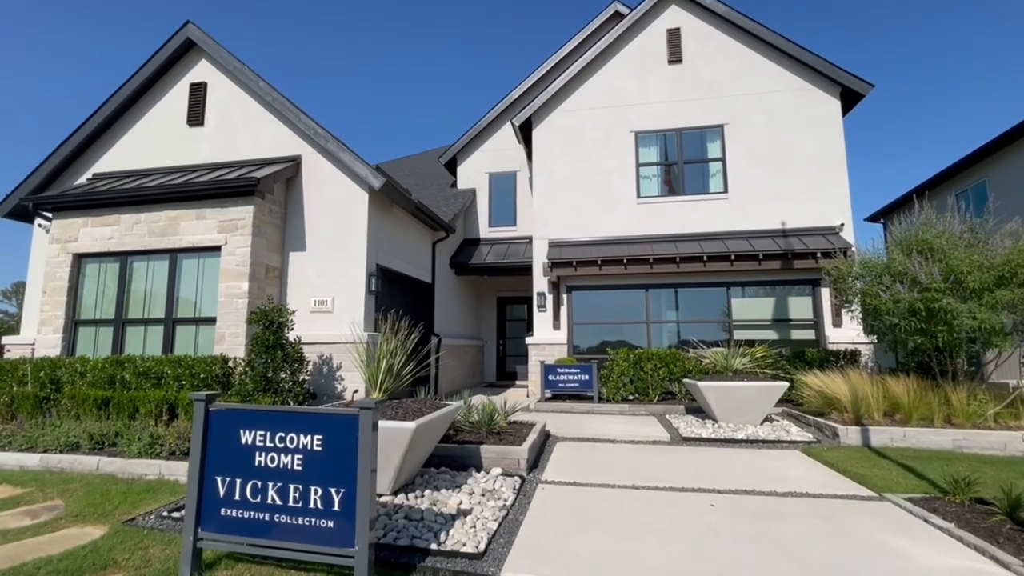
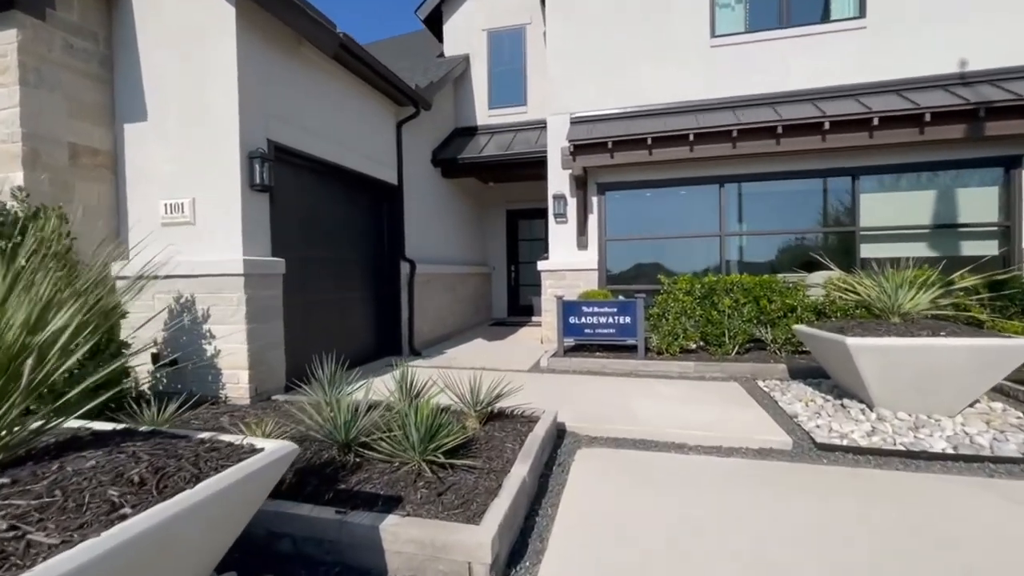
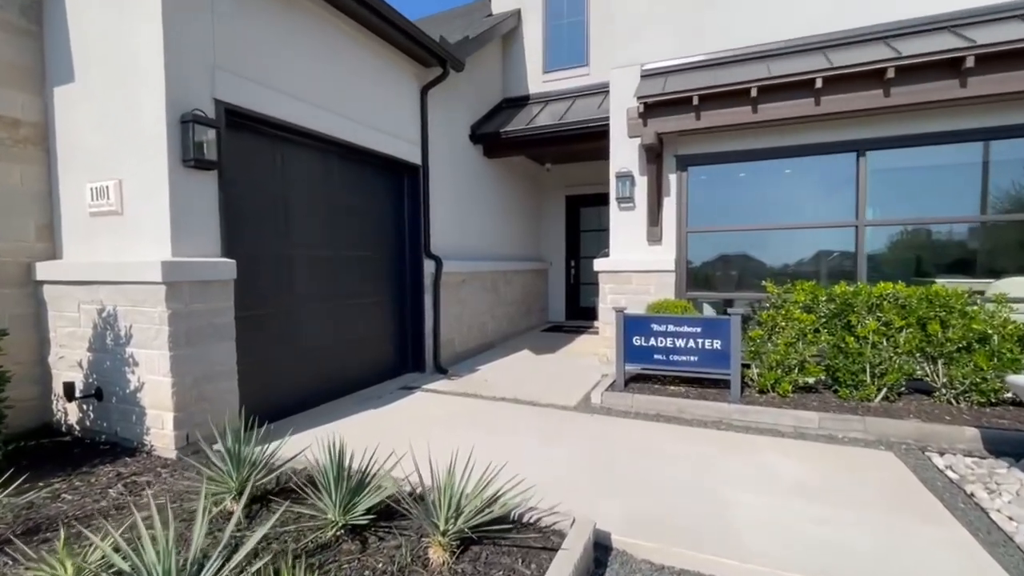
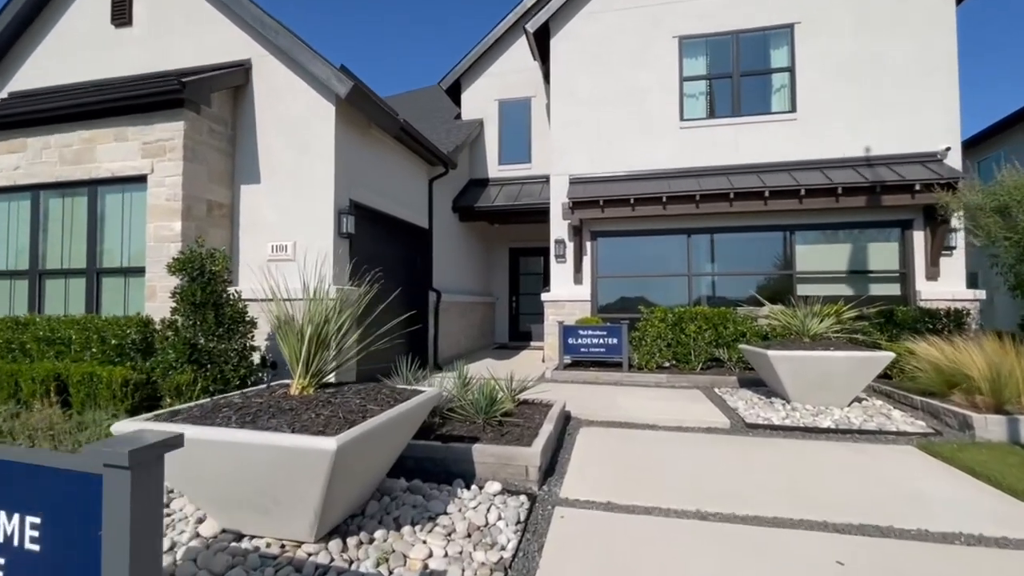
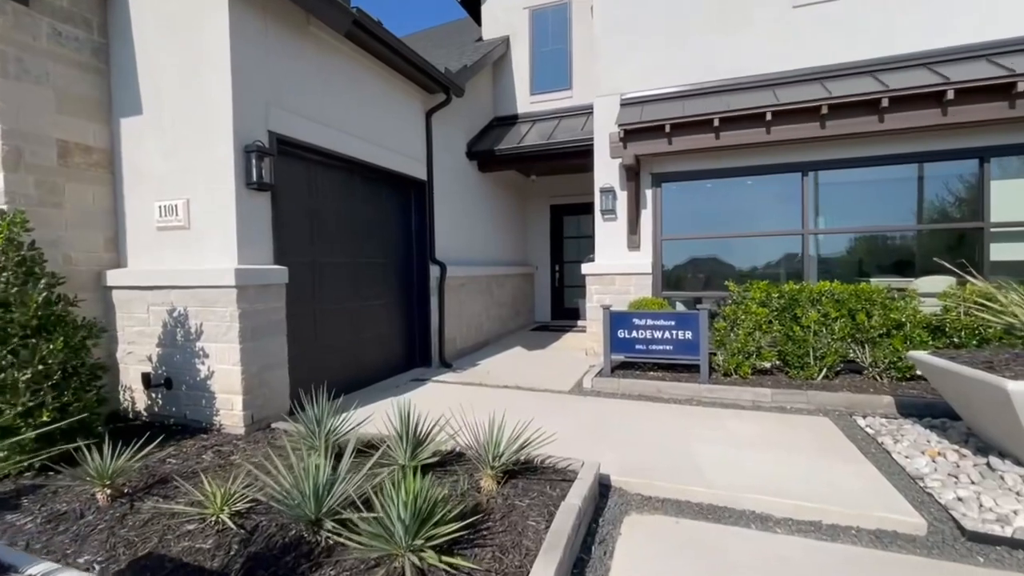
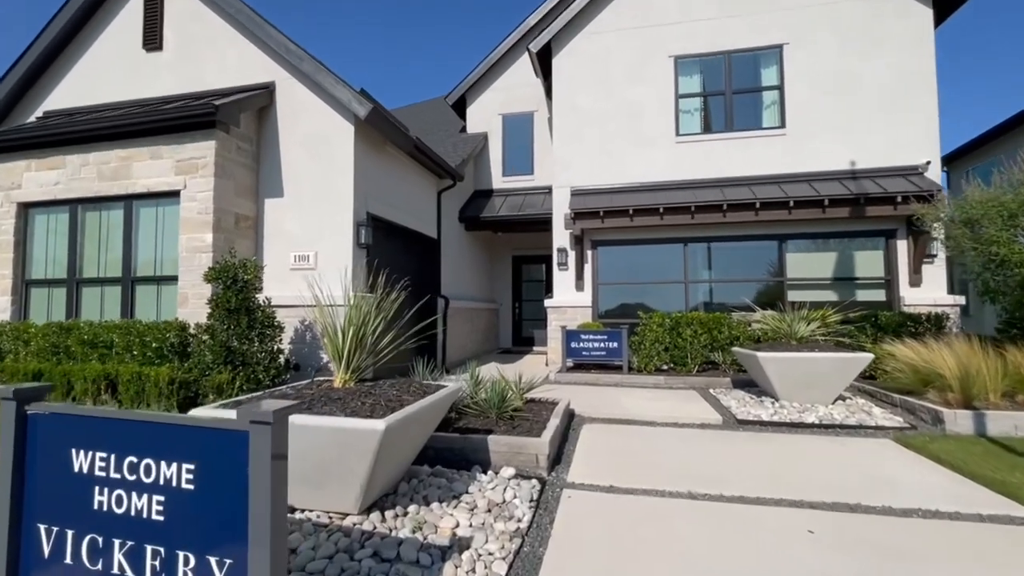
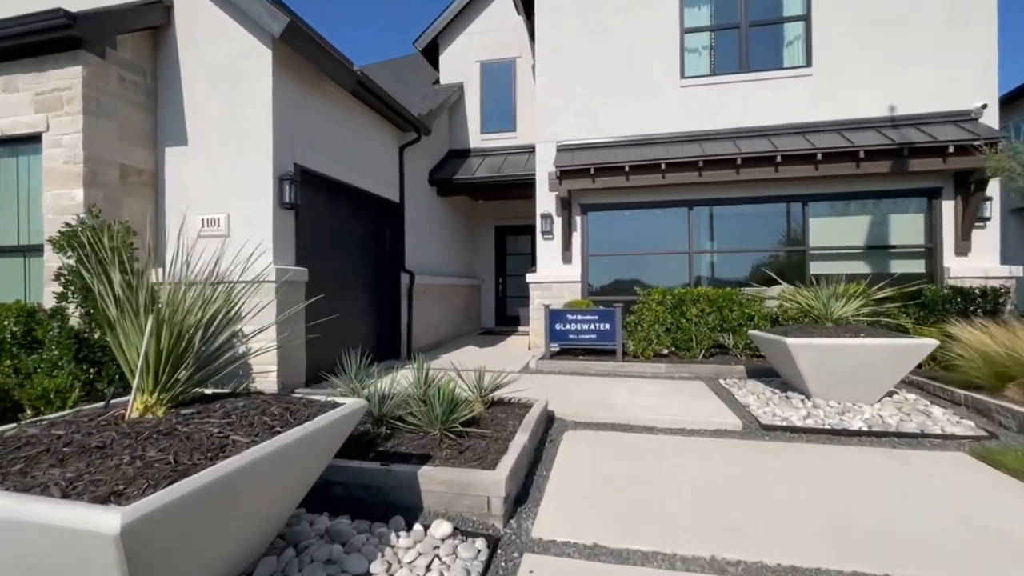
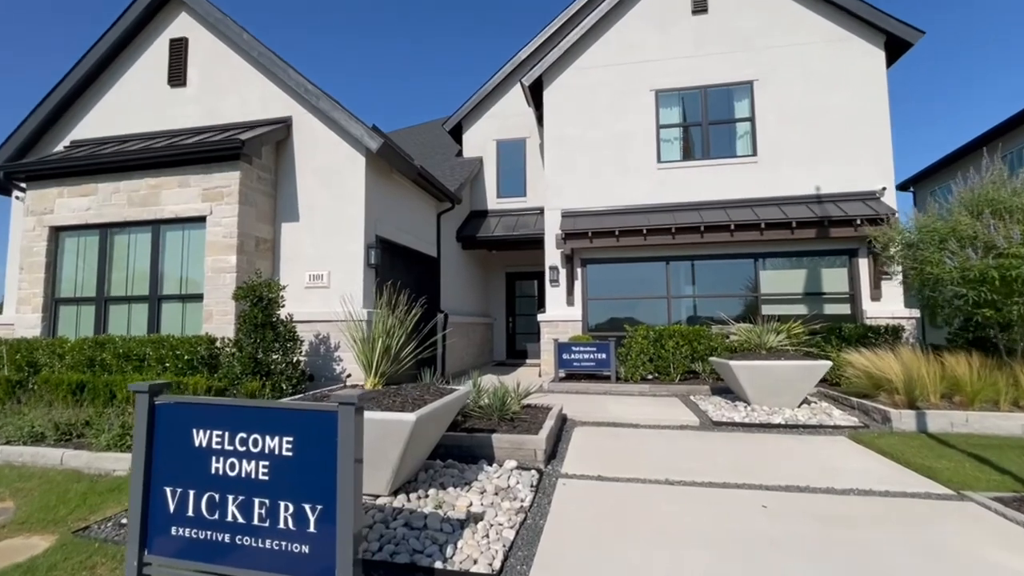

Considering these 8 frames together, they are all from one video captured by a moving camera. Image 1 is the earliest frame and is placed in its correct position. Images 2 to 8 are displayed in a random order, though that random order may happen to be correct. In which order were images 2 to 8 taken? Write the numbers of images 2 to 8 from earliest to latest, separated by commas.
8, 6, 4, 7, 2, 5, 3
